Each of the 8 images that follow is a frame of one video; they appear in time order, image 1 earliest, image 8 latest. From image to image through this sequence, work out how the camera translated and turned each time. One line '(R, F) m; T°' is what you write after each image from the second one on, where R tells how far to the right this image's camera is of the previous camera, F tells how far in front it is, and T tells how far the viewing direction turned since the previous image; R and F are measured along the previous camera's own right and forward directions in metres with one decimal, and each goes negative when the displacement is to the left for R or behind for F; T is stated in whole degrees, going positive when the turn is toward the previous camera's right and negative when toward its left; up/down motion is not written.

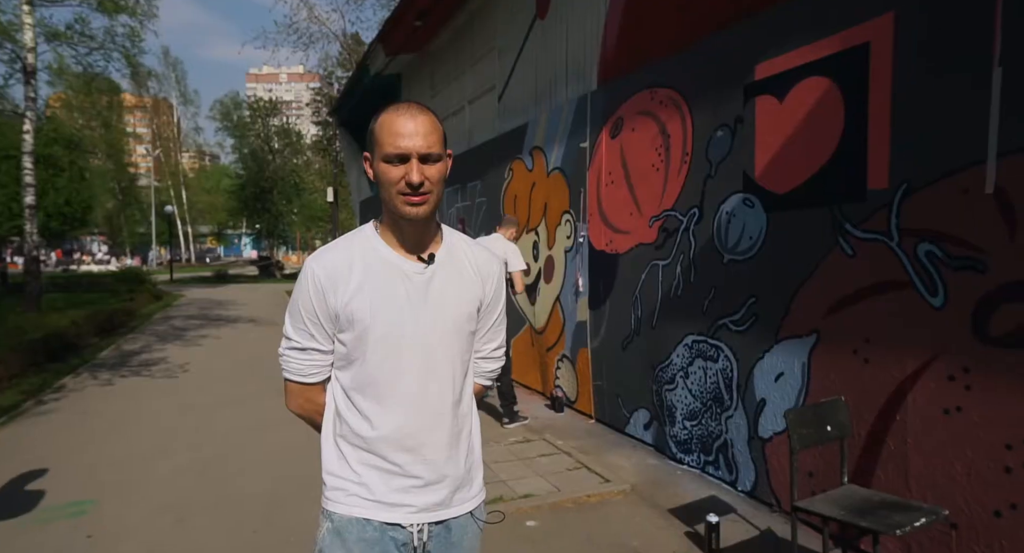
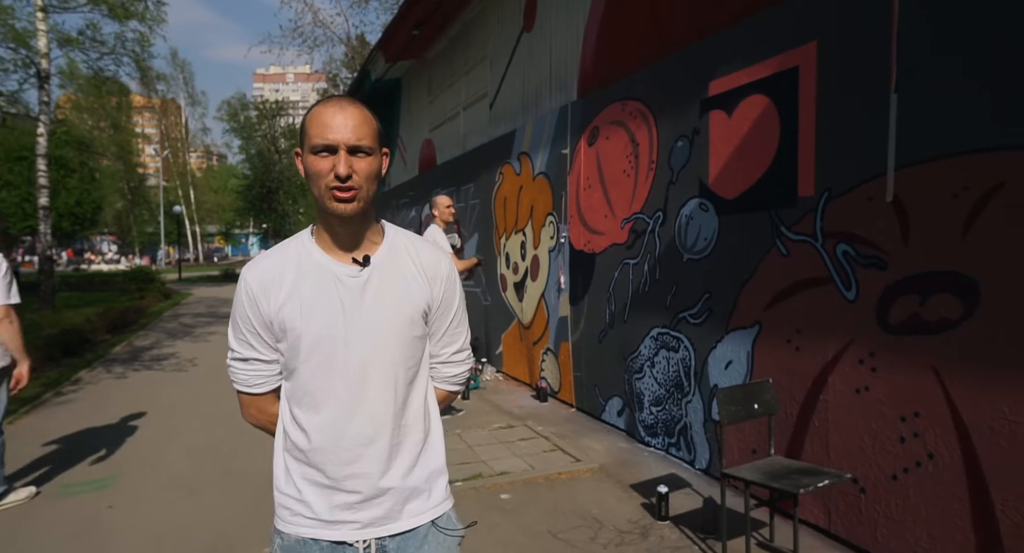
(+0.2, -0.4) m; -1°
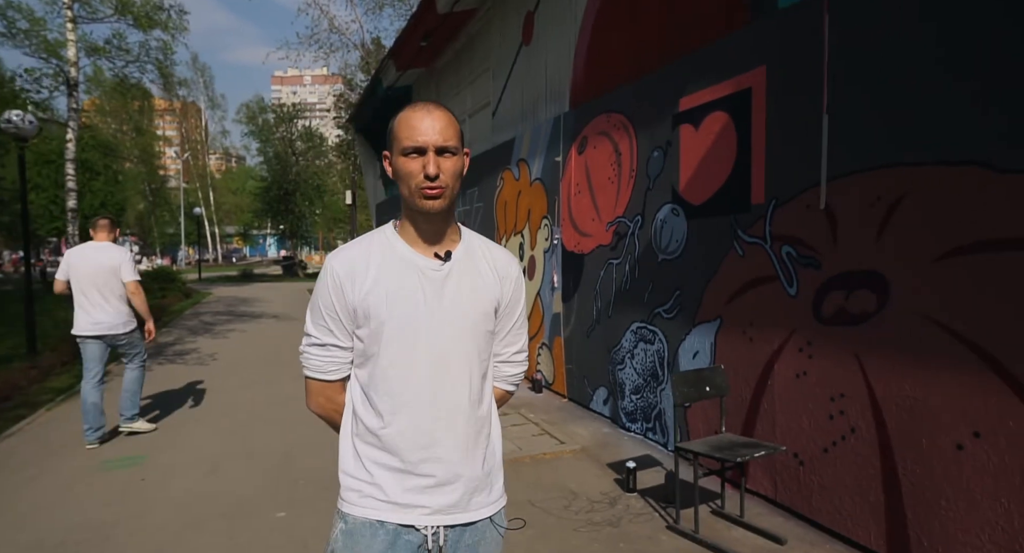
(+0.2, -0.5) m; -1°
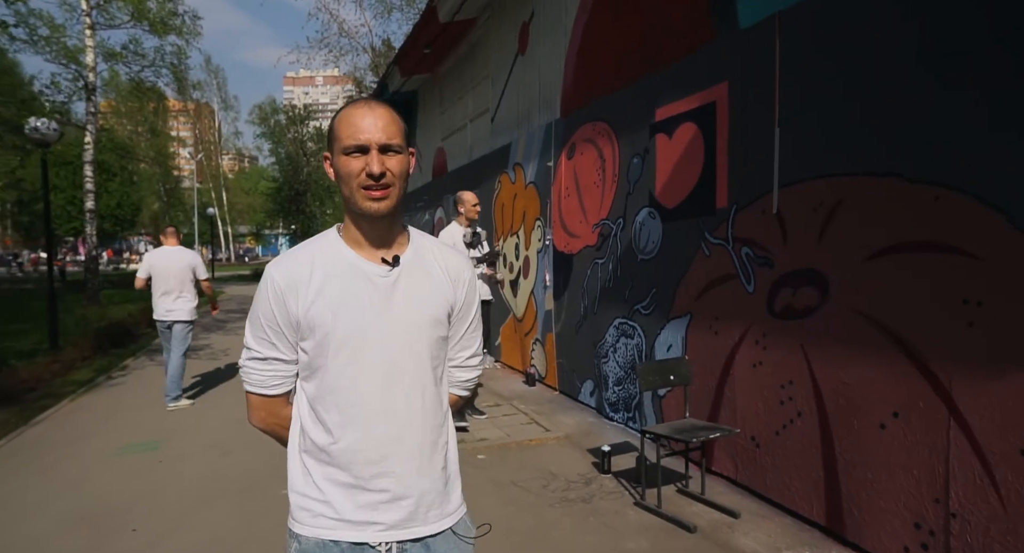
(+0.2, -0.4) m; -1°
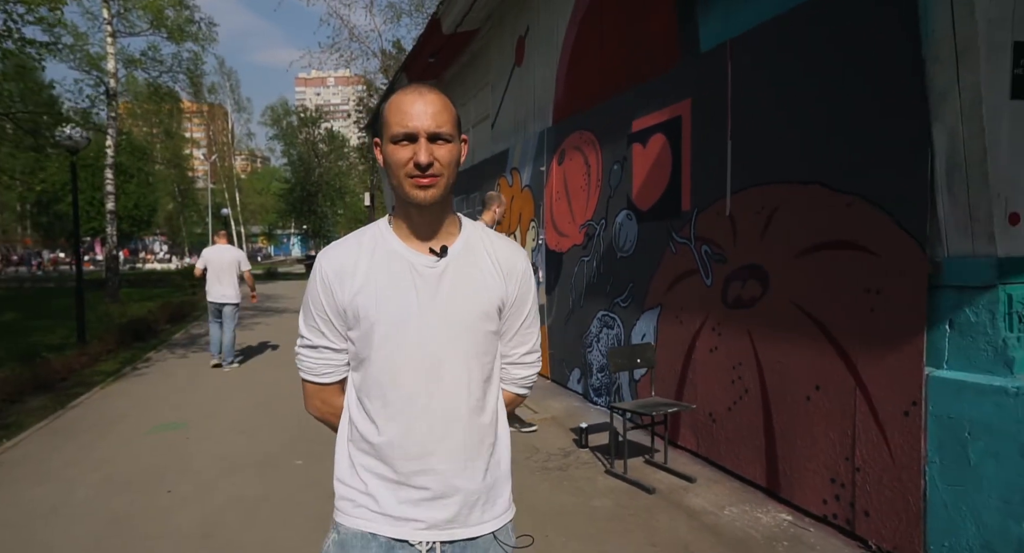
(+0.2, -0.5) m; -1°
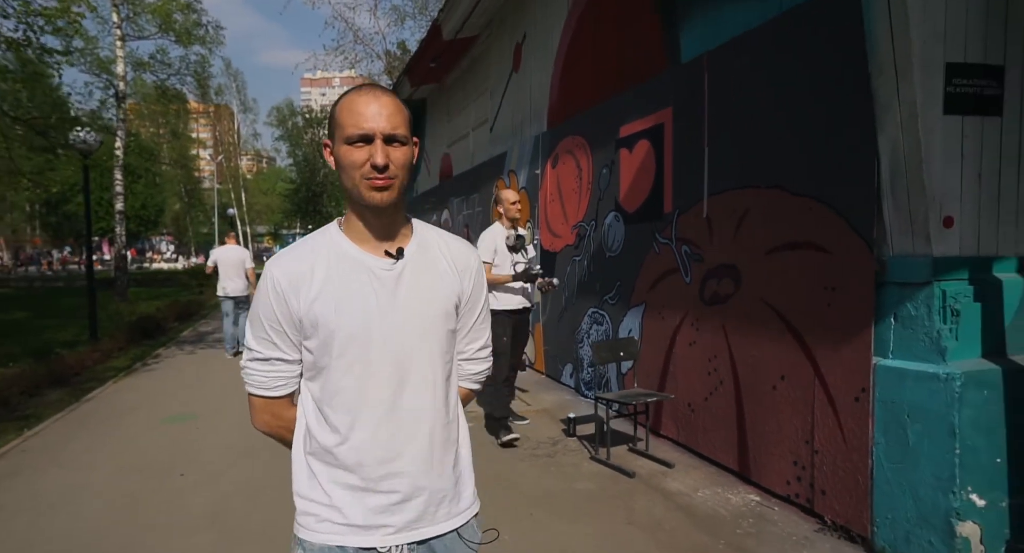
(+0.1, -0.3) m; 0°
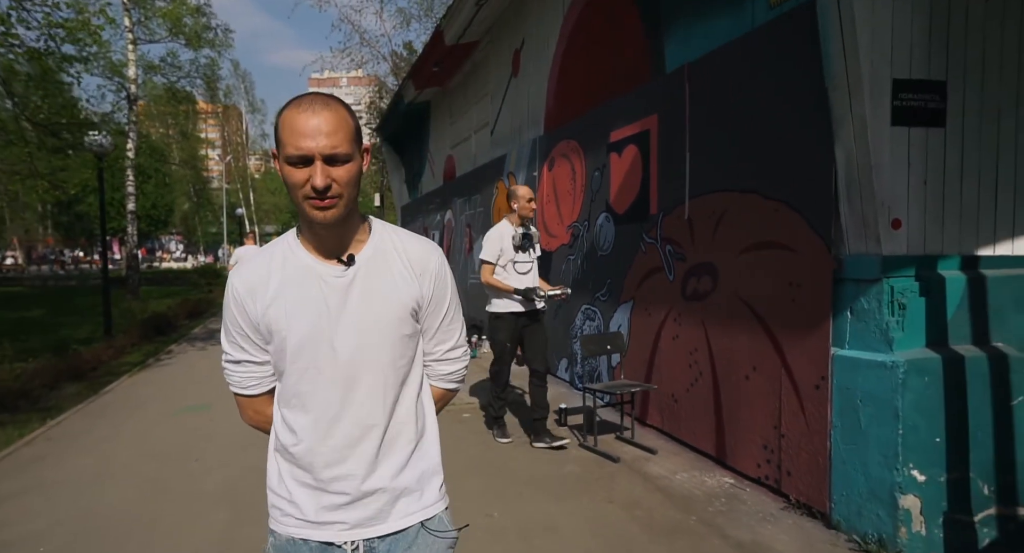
(+0.1, -0.3) m; -1°
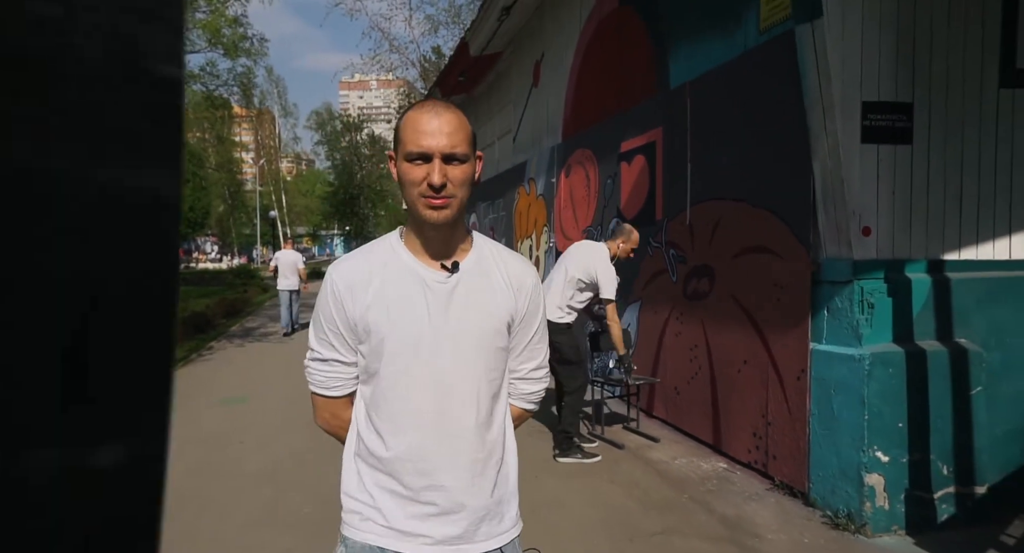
(+0.1, -0.4) m; -3°
